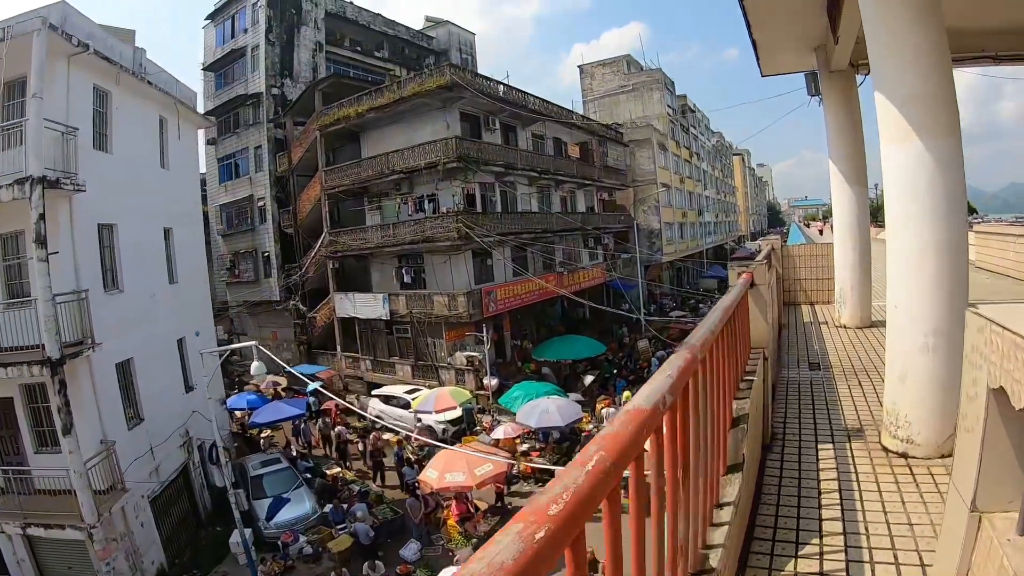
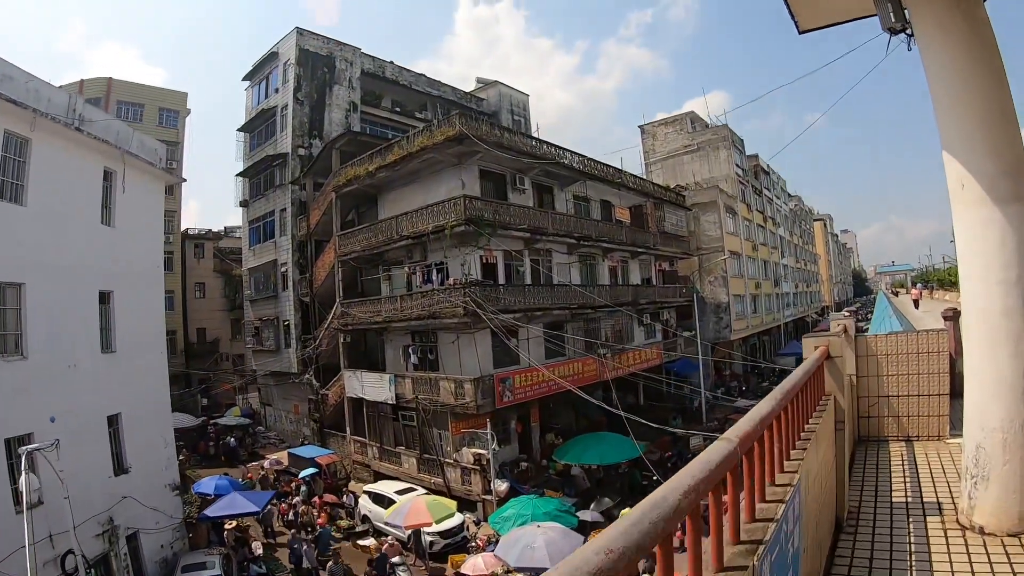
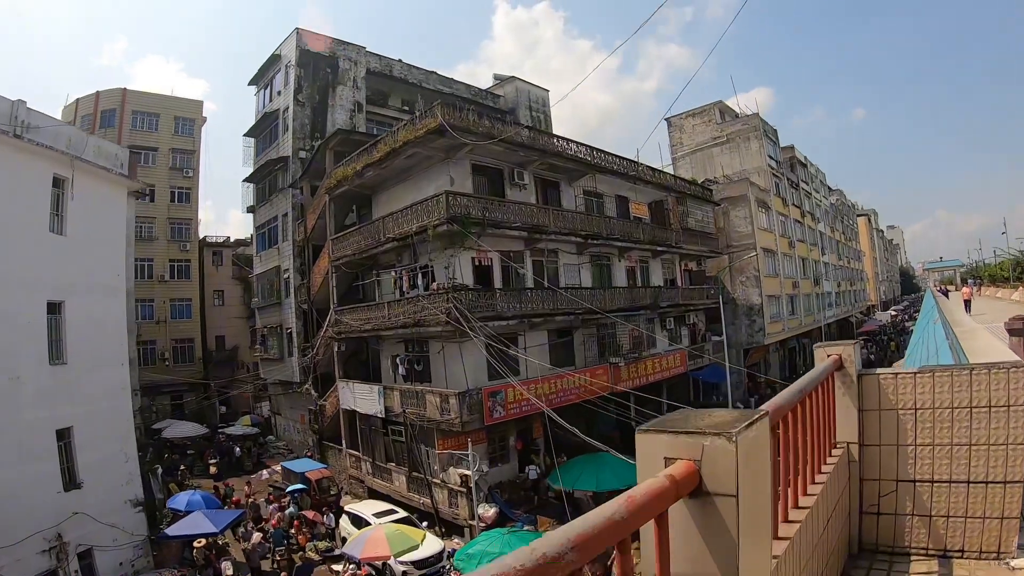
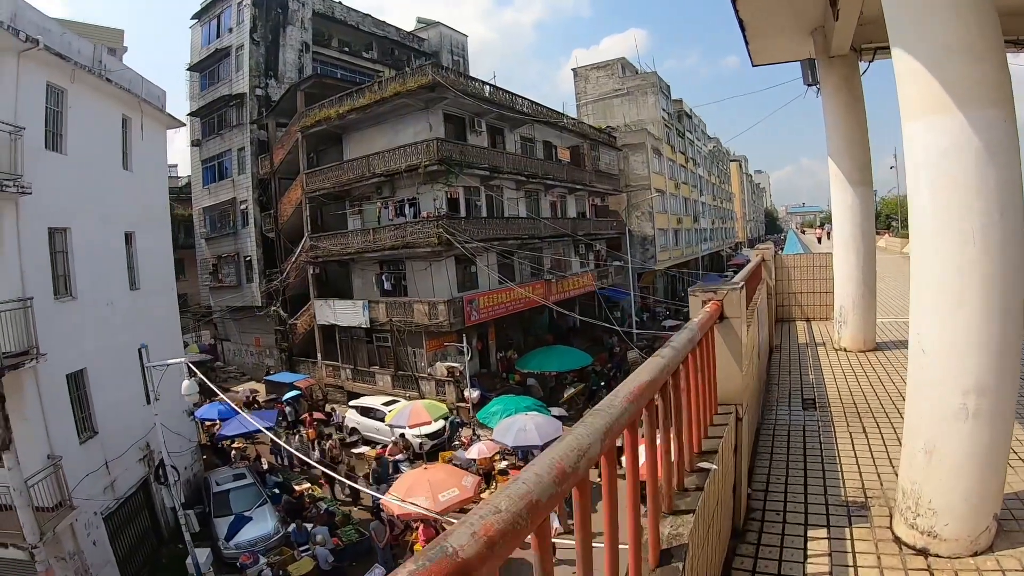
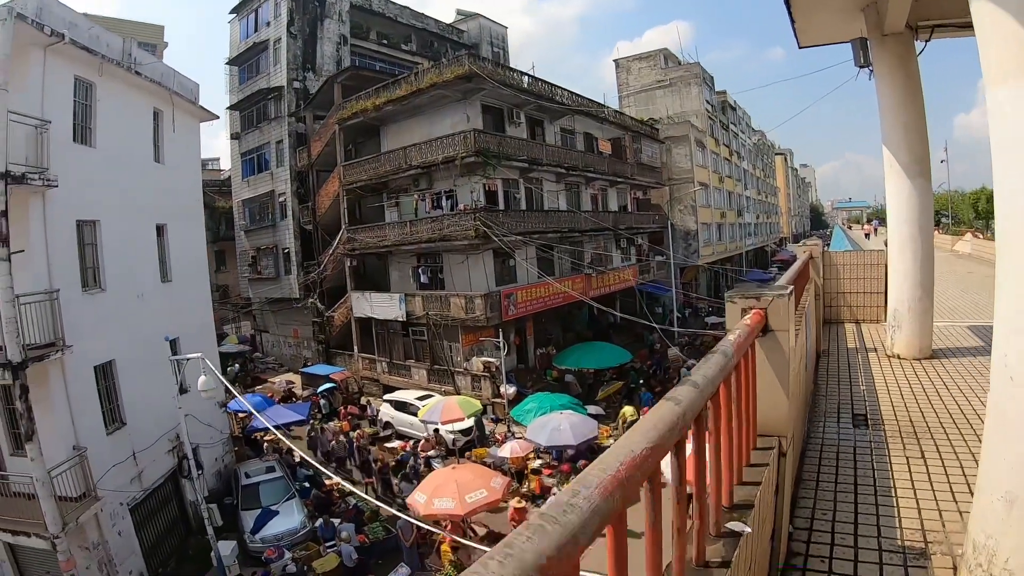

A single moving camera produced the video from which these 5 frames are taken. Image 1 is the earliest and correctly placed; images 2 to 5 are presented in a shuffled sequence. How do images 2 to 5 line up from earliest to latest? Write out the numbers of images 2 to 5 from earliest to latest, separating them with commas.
4, 5, 2, 3
